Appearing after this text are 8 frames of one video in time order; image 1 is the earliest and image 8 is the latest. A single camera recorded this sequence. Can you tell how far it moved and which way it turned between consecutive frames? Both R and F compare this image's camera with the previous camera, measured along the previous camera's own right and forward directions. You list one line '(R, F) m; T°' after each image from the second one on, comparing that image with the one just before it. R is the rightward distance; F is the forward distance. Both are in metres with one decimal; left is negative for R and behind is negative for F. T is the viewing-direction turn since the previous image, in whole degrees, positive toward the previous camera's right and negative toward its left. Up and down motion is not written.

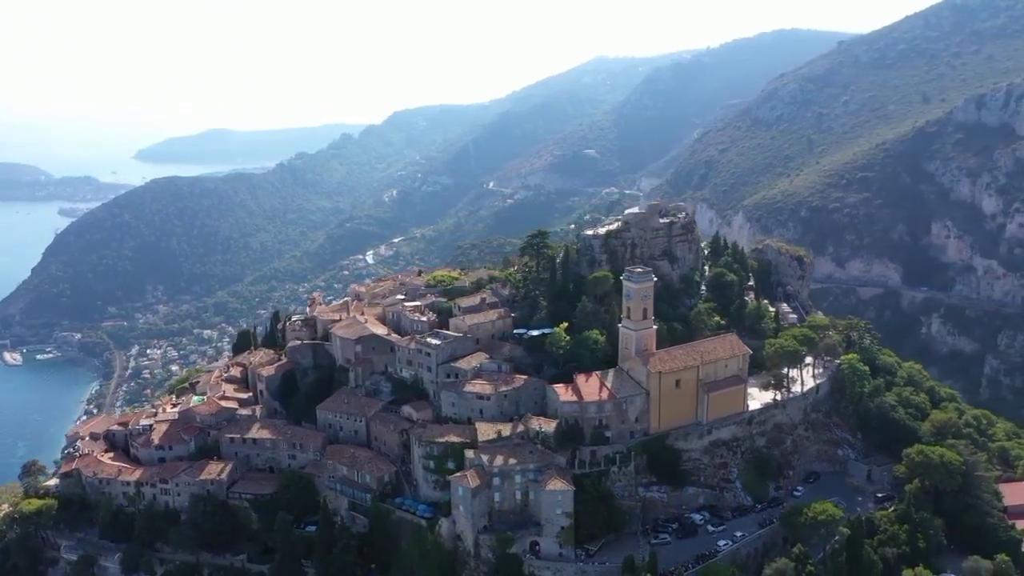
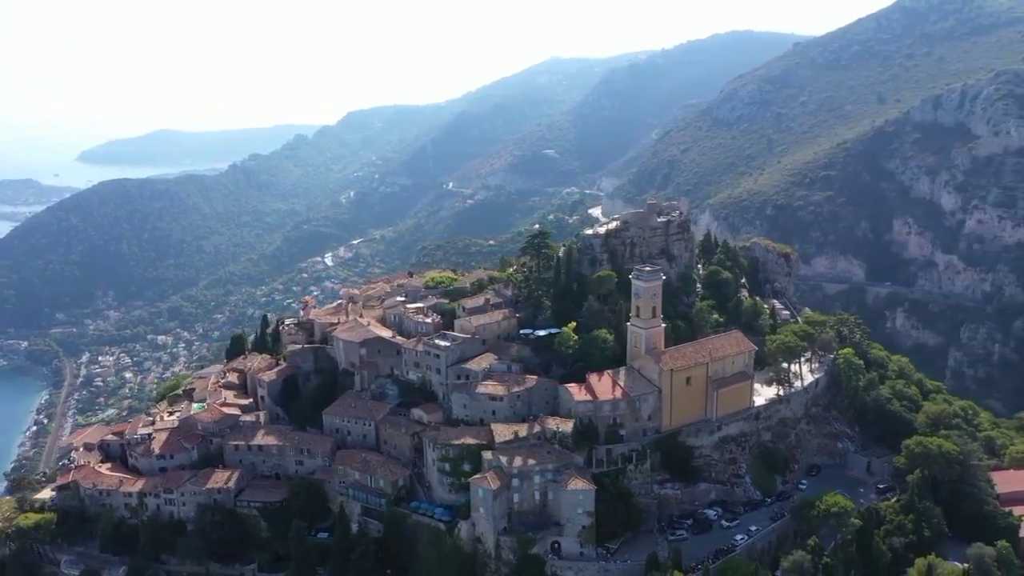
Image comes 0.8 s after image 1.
(-3.2, +0.2) m; +3°
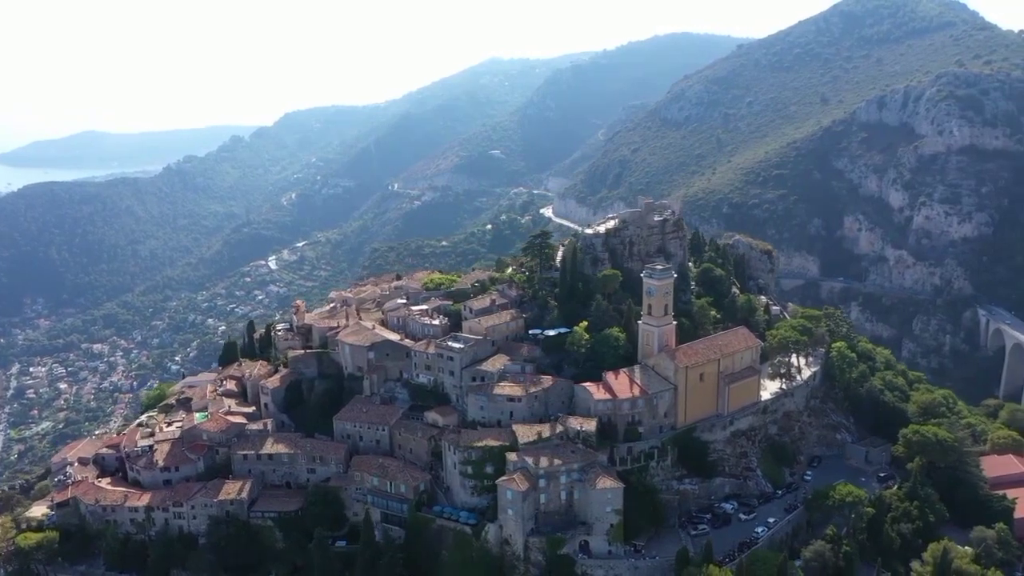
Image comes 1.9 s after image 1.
(-4.4, +0.3) m; +4°
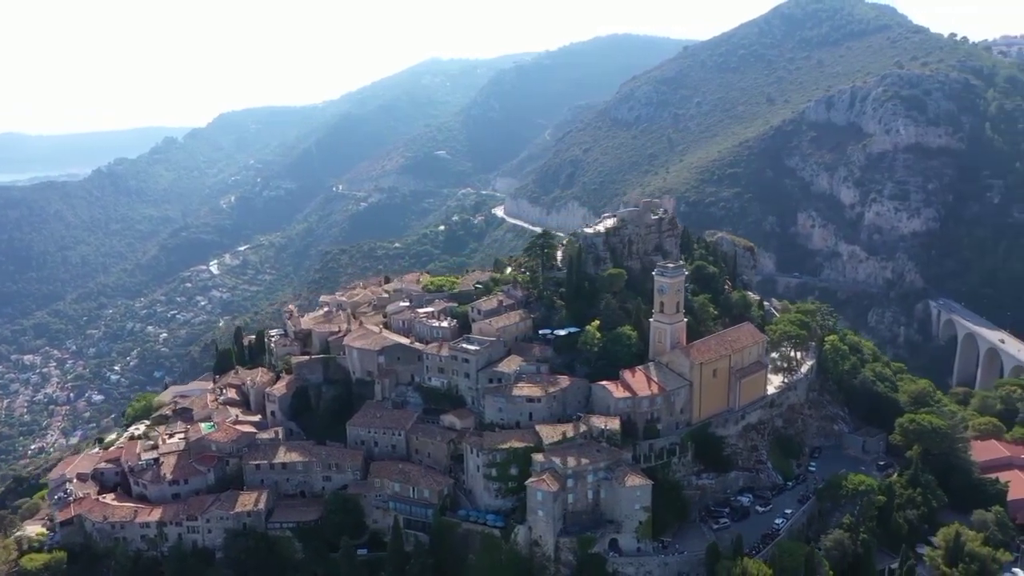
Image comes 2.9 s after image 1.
(-4.4, +0.3) m; +4°
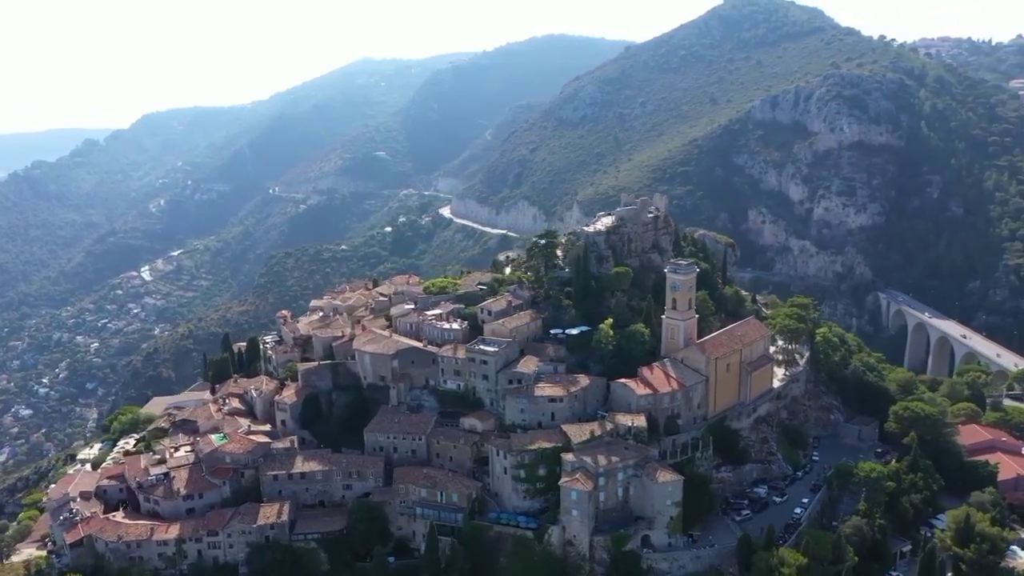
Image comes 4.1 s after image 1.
(-4.9, +0.4) m; +5°
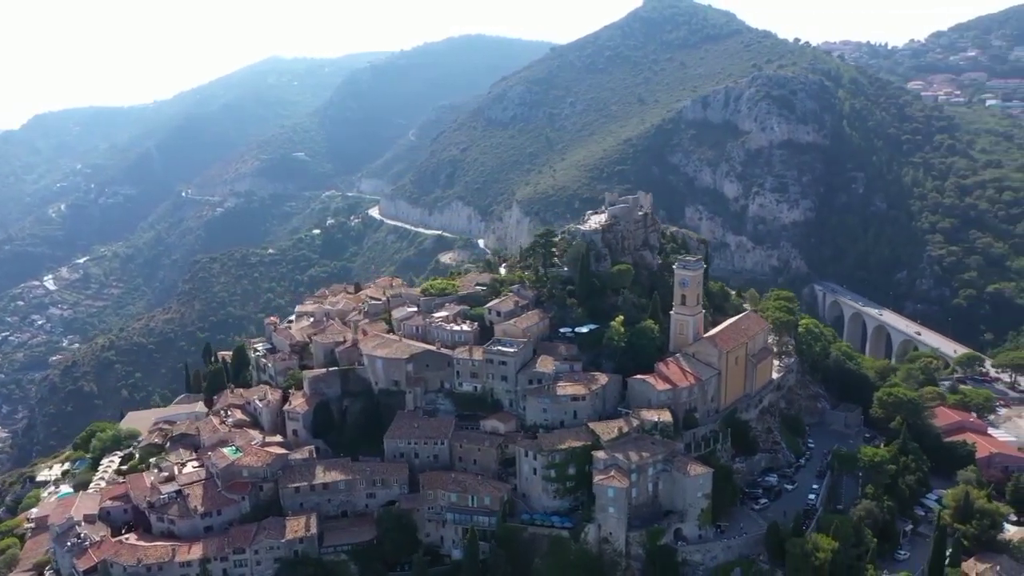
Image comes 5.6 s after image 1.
(-6.0, +0.5) m; +6°
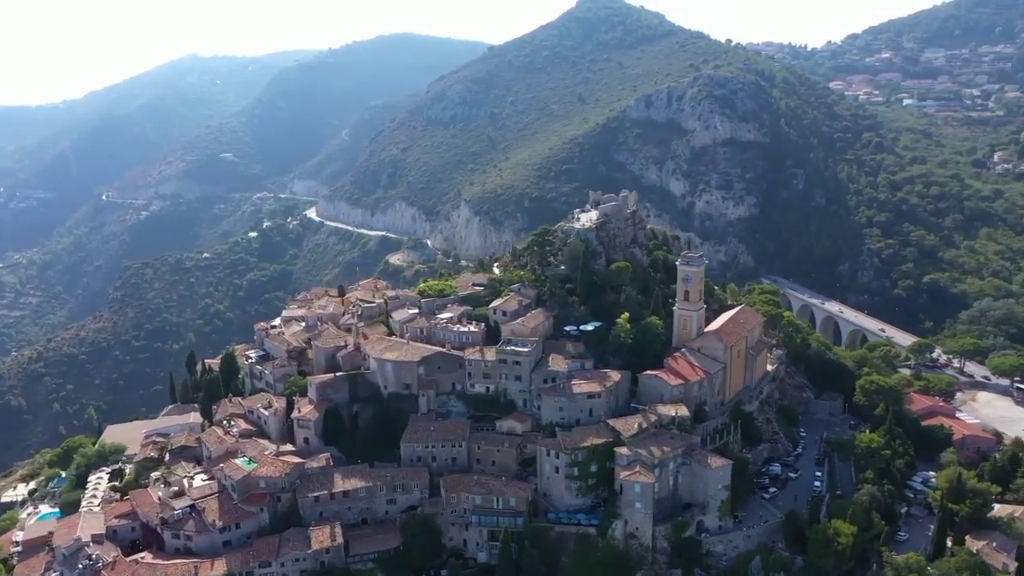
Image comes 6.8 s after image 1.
(-4.9, +0.4) m; +5°
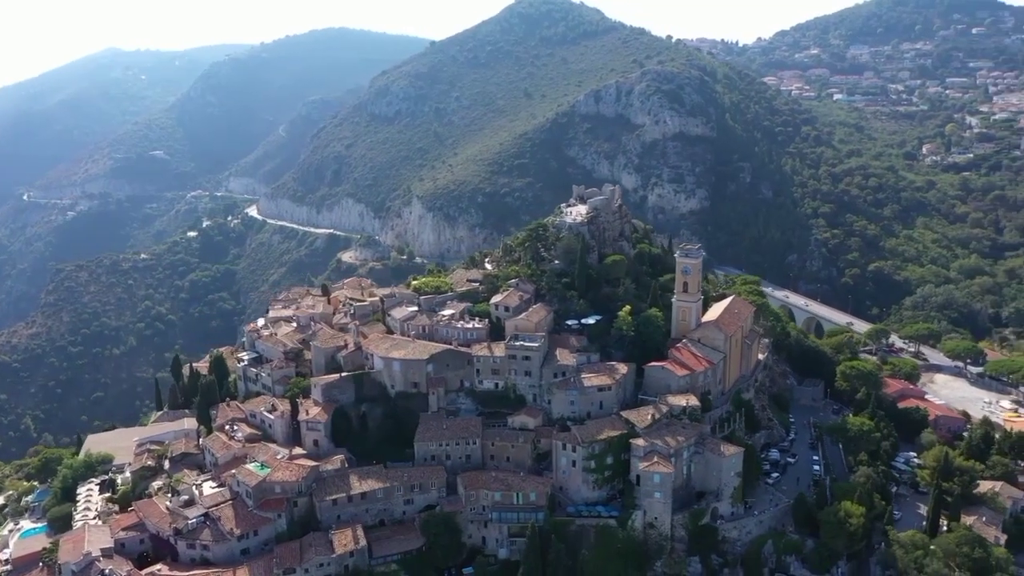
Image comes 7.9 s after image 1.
(-4.3, +0.3) m; +5°
